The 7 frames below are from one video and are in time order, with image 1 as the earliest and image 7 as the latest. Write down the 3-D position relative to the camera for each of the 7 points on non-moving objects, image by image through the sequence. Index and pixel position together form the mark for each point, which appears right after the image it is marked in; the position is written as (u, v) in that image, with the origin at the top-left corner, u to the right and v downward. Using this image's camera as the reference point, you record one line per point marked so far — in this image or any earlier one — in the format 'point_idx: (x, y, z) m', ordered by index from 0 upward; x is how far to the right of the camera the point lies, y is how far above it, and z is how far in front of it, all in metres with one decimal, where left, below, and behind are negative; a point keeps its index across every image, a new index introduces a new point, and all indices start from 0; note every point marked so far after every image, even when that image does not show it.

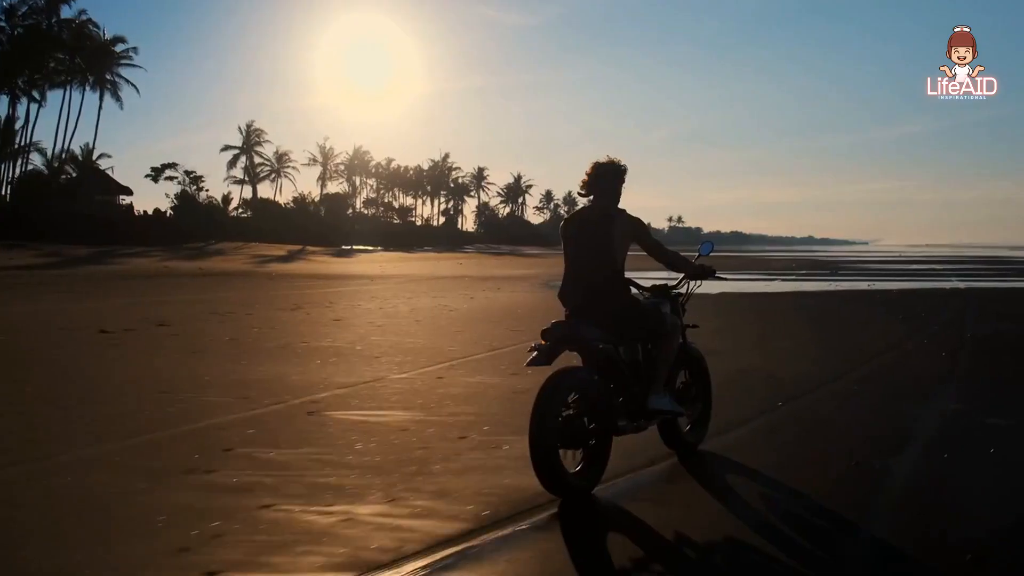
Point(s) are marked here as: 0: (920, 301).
0: (+7.3, -0.2, +18.7) m
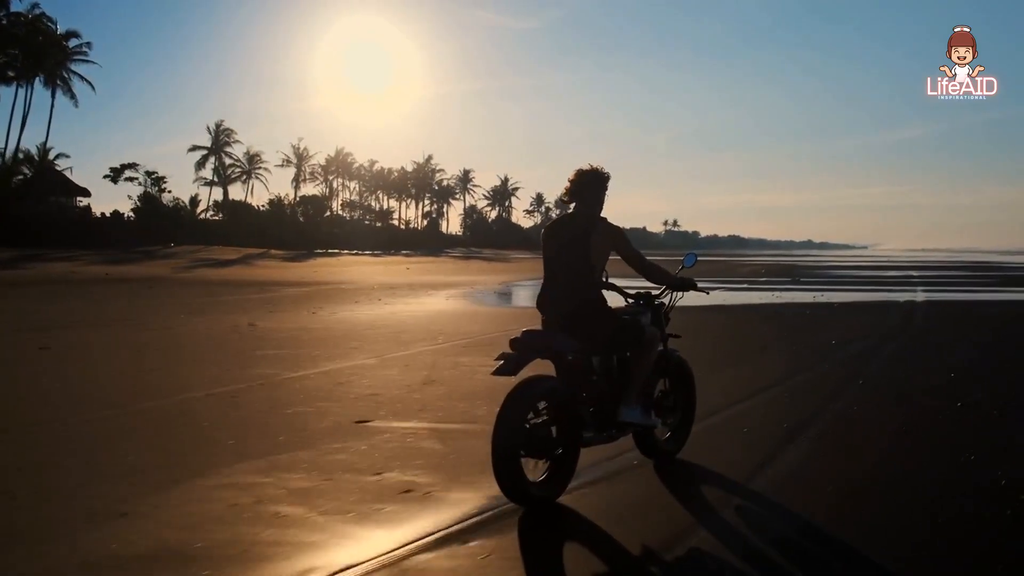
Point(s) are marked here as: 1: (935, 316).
0: (+7.0, -0.3, +18.1) m
1: (+7.2, -0.3, +17.0) m
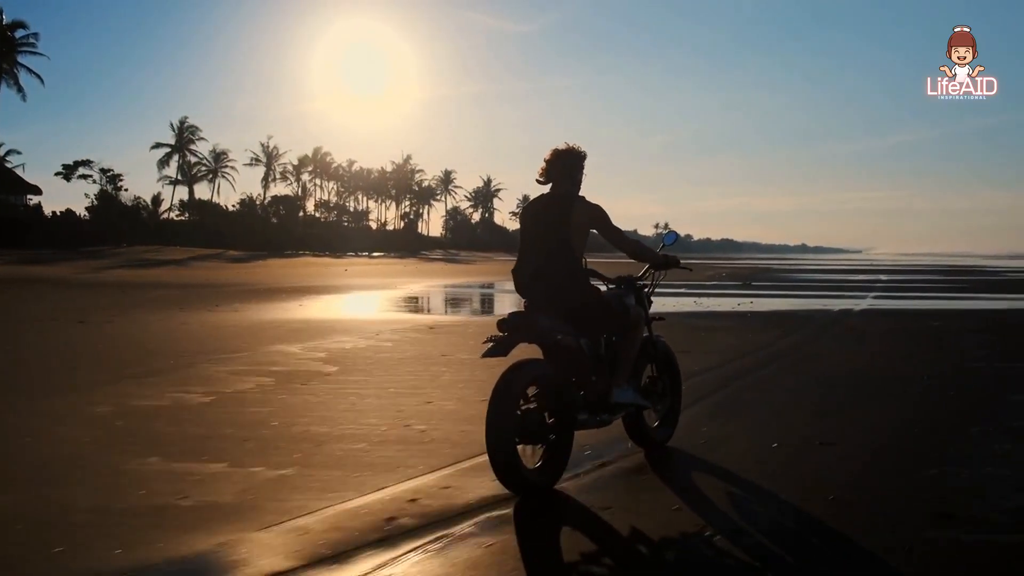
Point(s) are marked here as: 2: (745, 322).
0: (+6.6, -0.4, +17.5) m
1: (+6.8, -0.4, +16.4) m
2: (+3.7, -0.4, +16.1) m
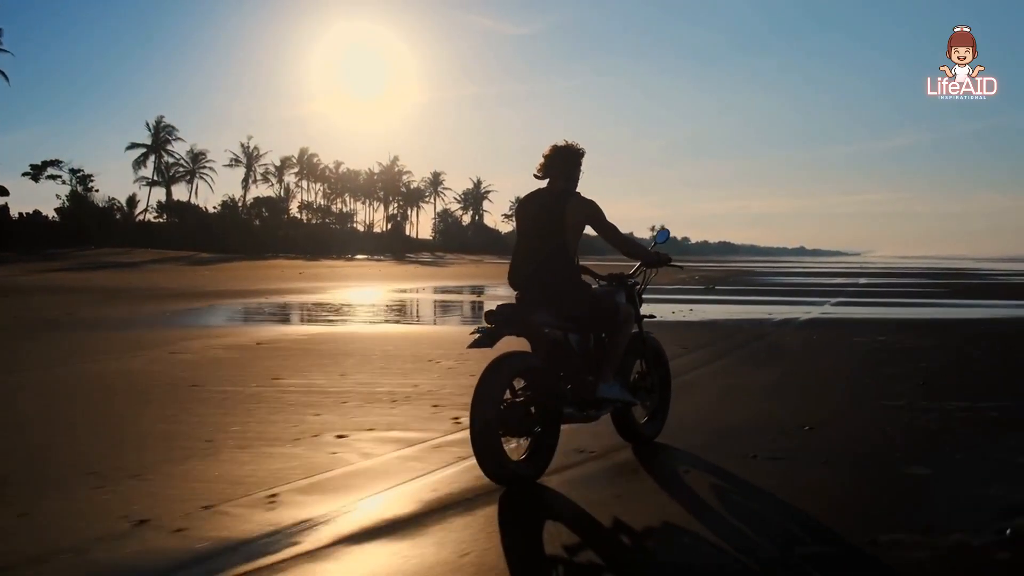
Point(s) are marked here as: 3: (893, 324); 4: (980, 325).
0: (+6.3, -0.4, +17.1) m
1: (+6.5, -0.4, +16.0) m
2: (+3.5, -0.5, +15.7) m
3: (+5.3, -0.5, +14.1) m
4: (+6.3, -0.6, +13.5) m
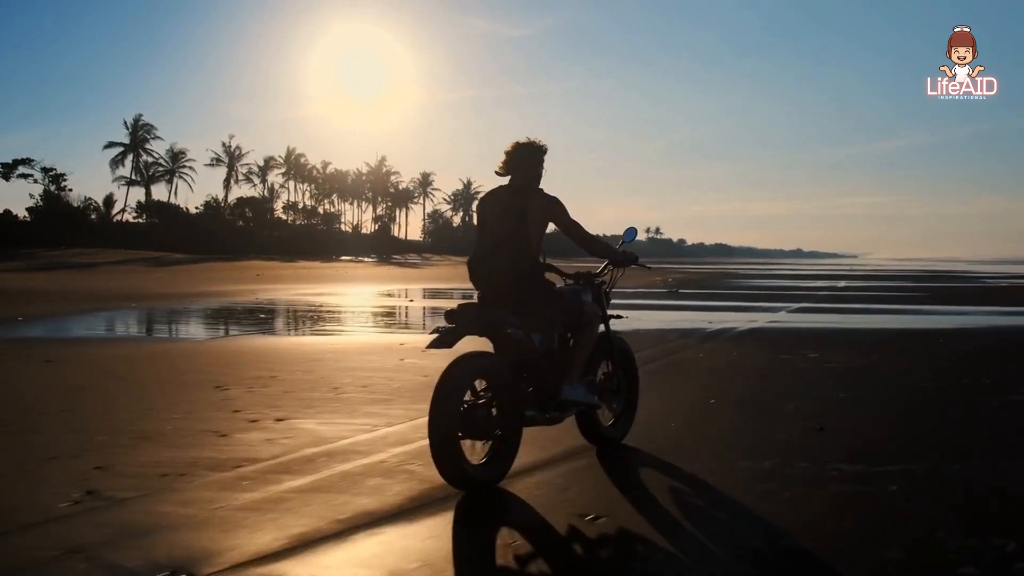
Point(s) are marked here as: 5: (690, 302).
0: (+6.1, -0.5, +16.8) m
1: (+6.3, -0.5, +15.7) m
2: (+3.3, -0.5, +15.4) m
3: (+5.1, -0.6, +13.8) m
4: (+6.1, -0.6, +13.2) m
5: (+3.6, -0.3, +19.9) m
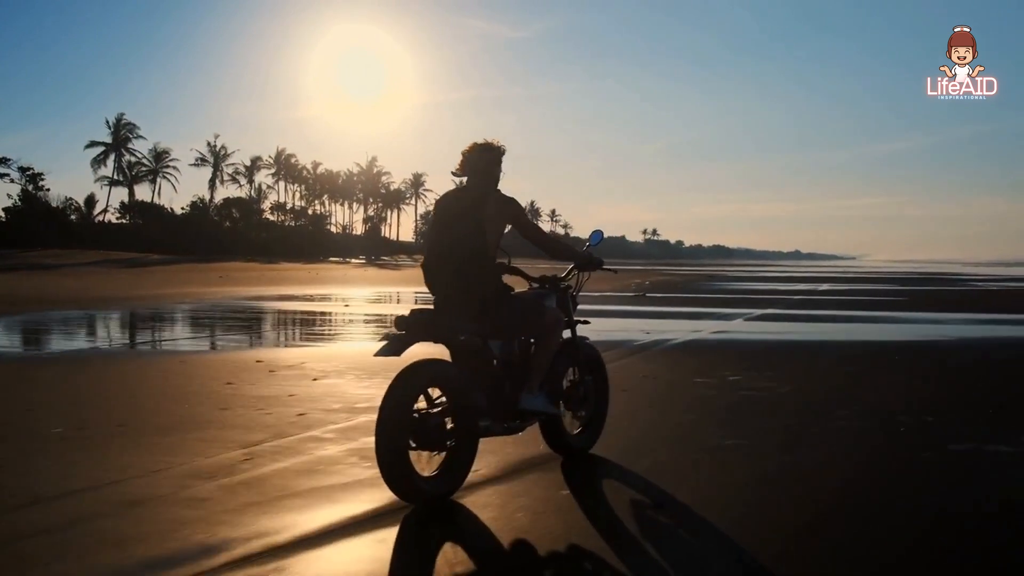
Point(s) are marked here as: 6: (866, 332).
0: (+6.0, -0.5, +16.5) m
1: (+6.2, -0.5, +15.5) m
2: (+3.1, -0.6, +15.1) m
3: (+5.0, -0.6, +13.5) m
4: (+5.9, -0.6, +12.9) m
5: (+3.4, -0.4, +19.6) m
6: (+4.6, -0.6, +13.0) m
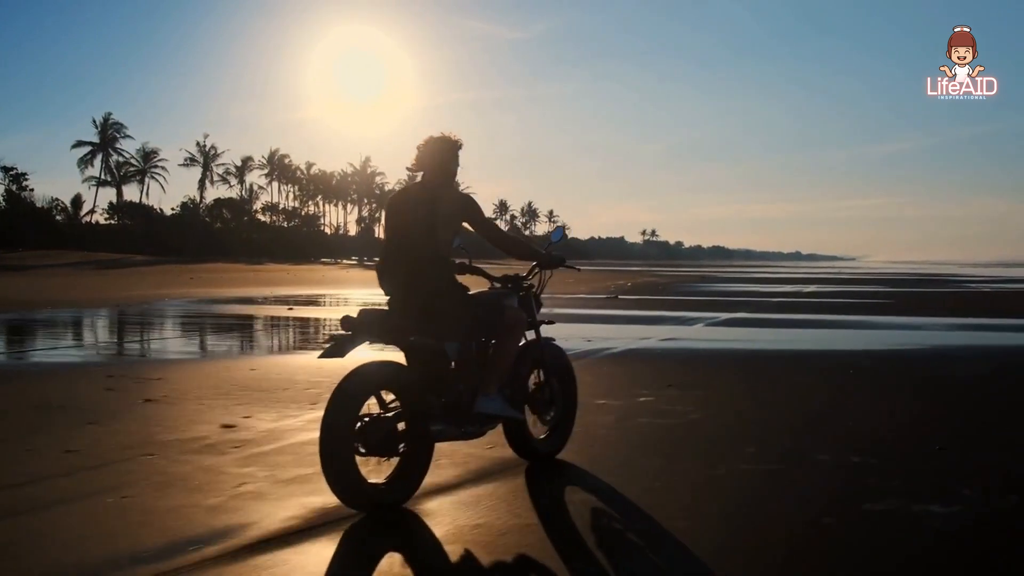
0: (+5.9, -0.5, +16.4) m
1: (+6.0, -0.6, +15.3) m
2: (+3.0, -0.6, +15.0) m
3: (+4.8, -0.6, +13.3) m
4: (+5.8, -0.7, +12.8) m
5: (+3.3, -0.4, +19.5) m
6: (+4.5, -0.6, +12.8) m
